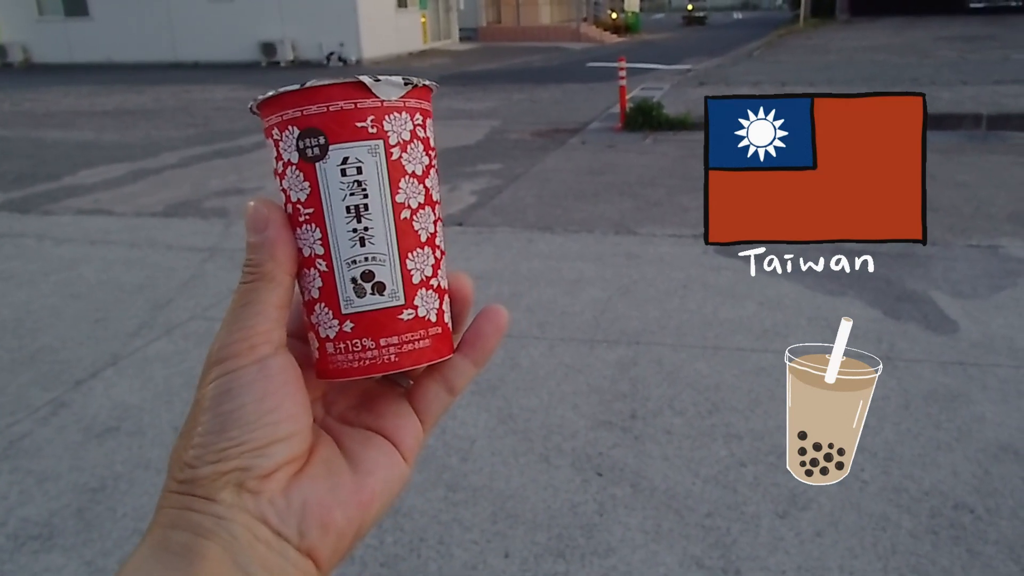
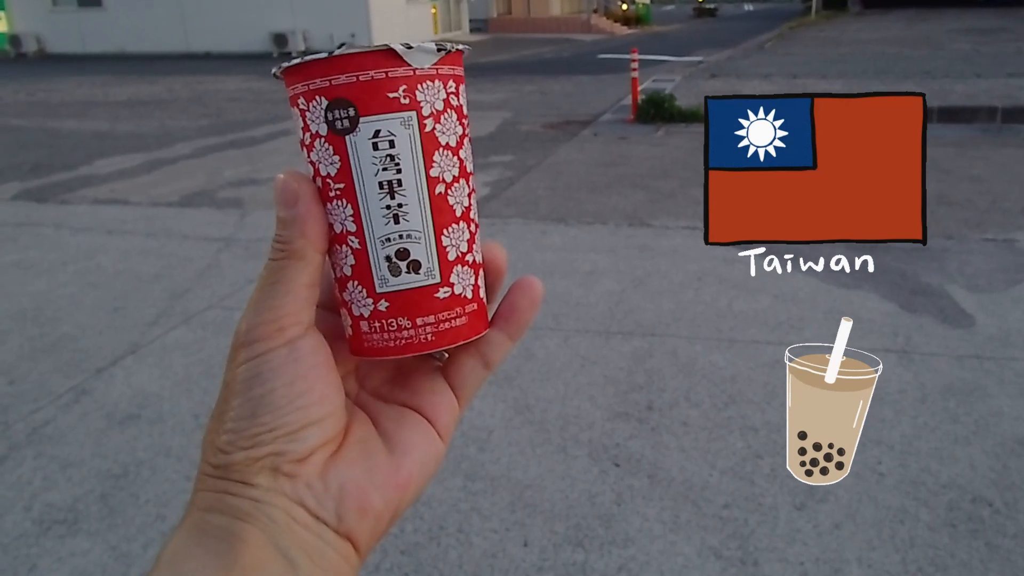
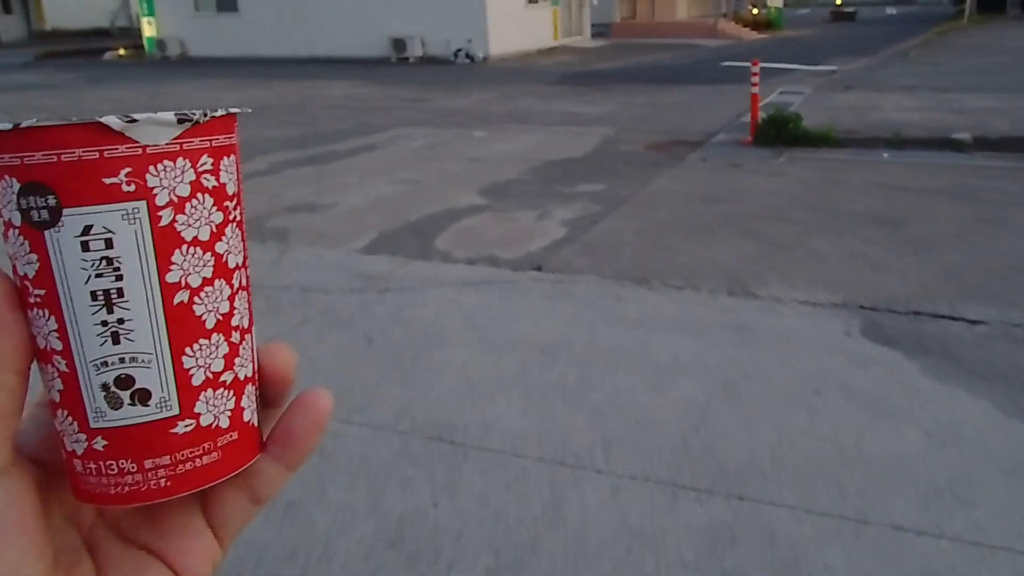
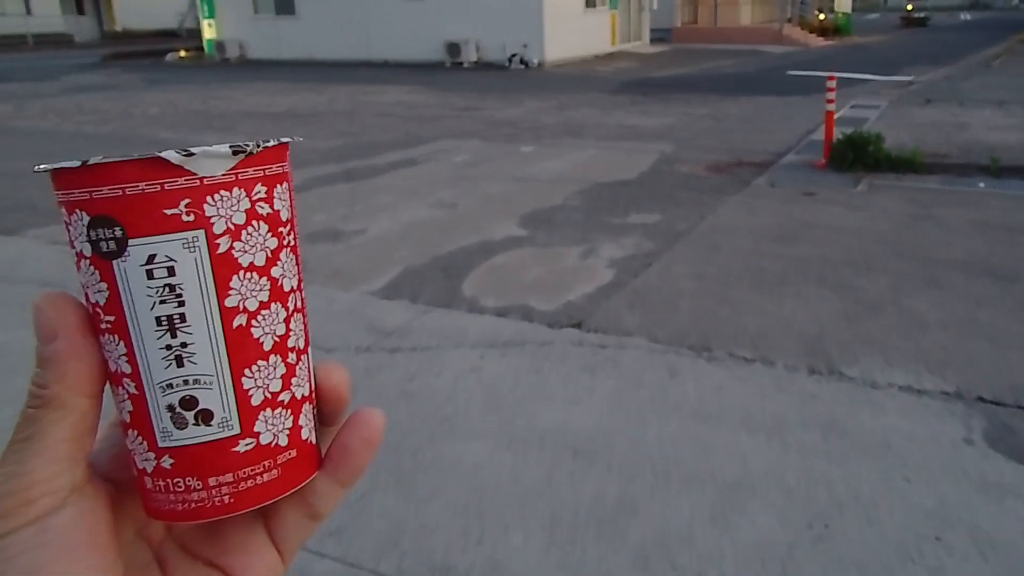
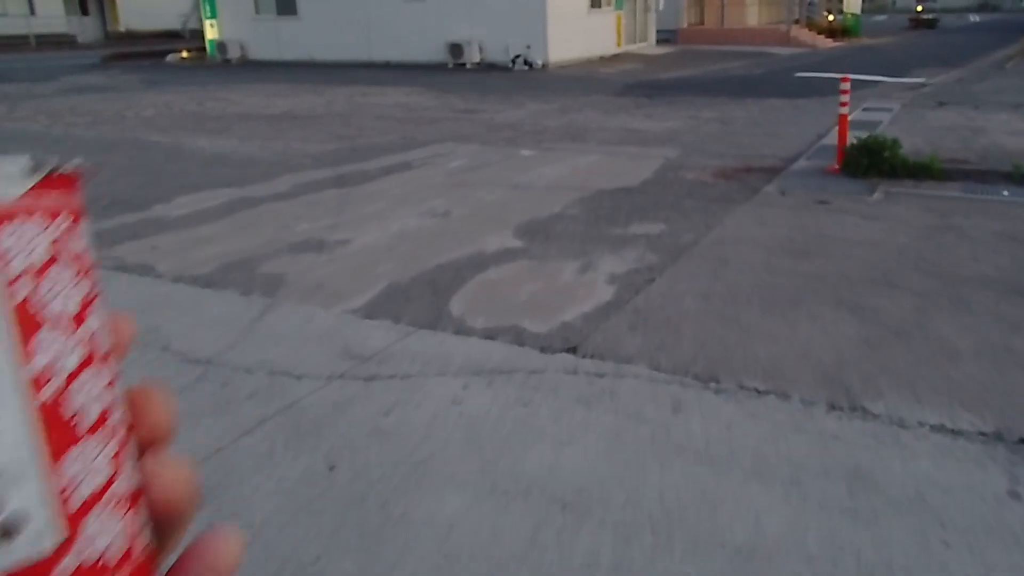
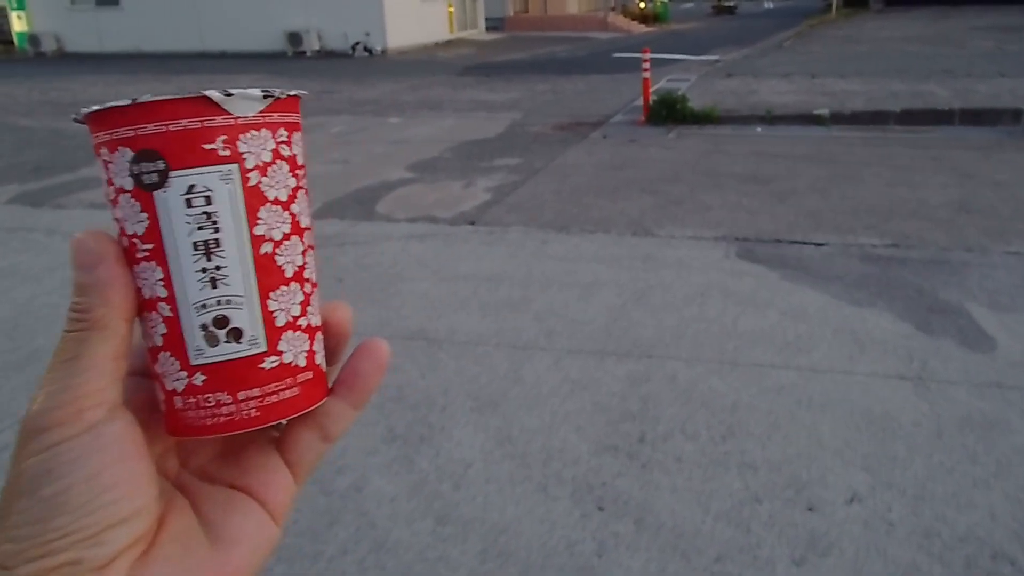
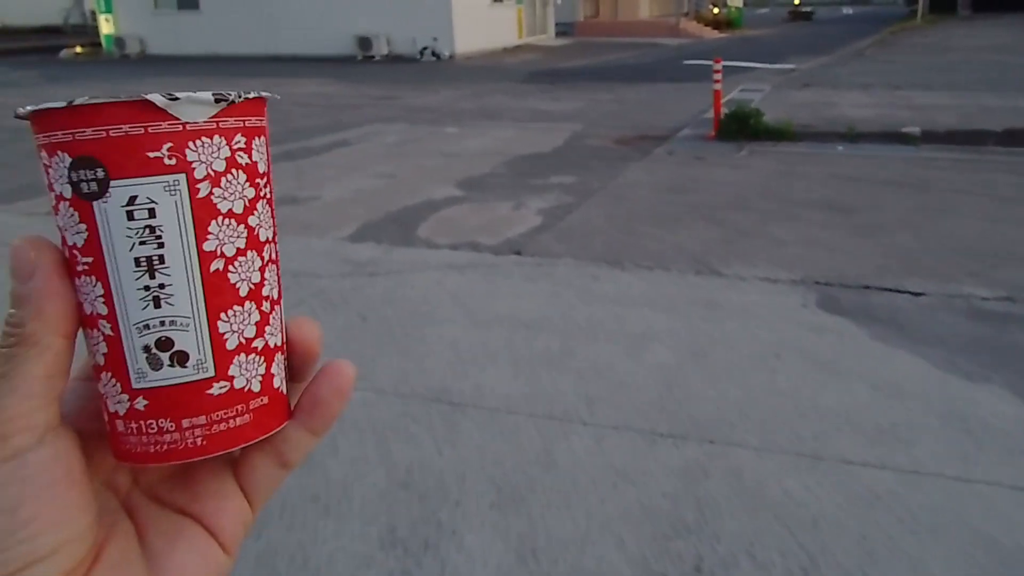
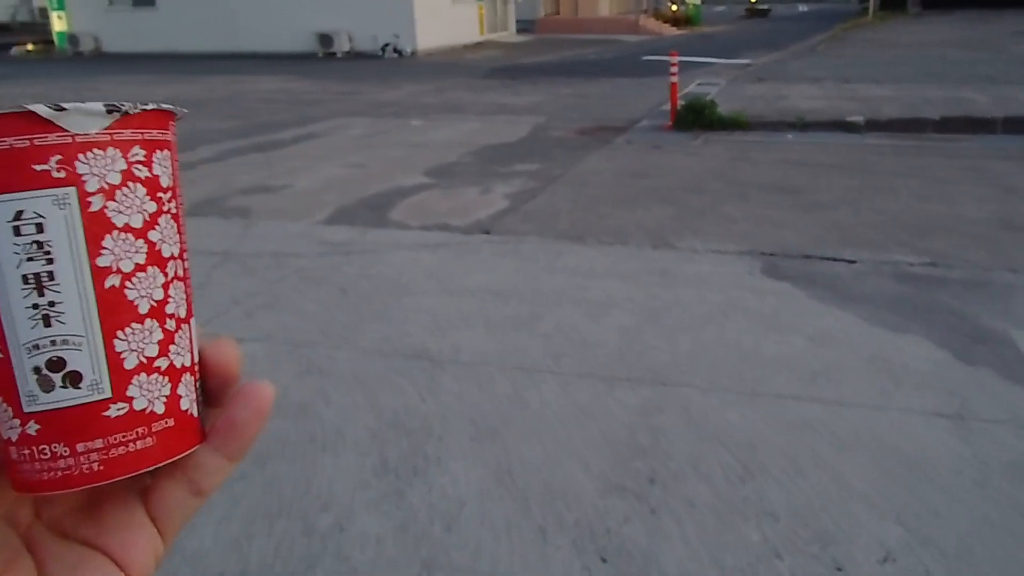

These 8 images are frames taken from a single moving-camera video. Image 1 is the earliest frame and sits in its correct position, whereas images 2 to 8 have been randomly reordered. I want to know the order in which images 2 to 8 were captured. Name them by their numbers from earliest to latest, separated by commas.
2, 6, 8, 7, 3, 4, 5
